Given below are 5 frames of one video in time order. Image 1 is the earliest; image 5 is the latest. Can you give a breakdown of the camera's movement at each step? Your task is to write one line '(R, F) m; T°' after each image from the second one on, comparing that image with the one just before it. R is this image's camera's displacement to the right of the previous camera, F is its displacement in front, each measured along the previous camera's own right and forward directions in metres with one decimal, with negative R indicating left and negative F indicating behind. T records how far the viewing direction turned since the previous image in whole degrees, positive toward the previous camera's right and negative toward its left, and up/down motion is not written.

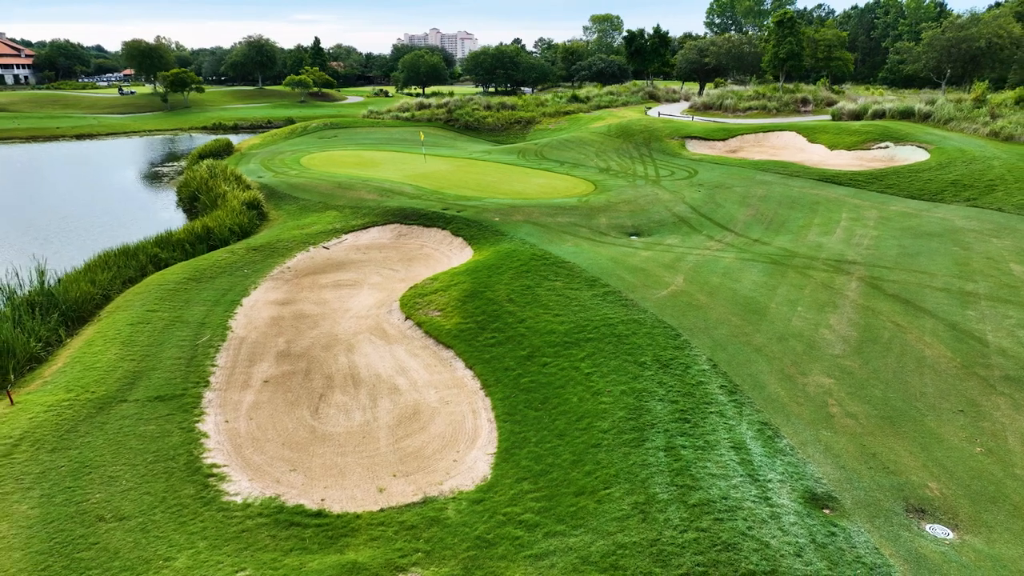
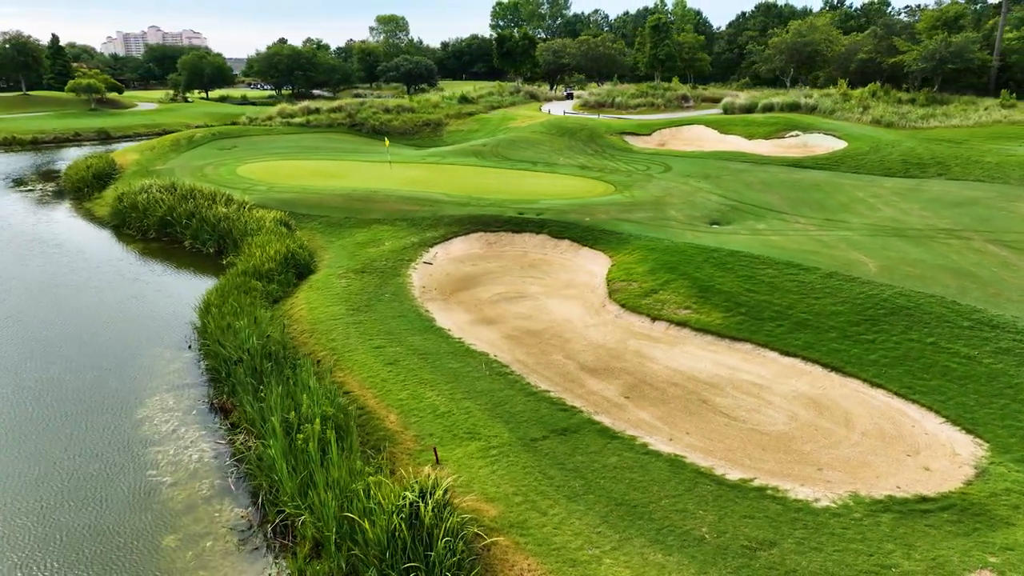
(-7.6, +1.3) m; +18°
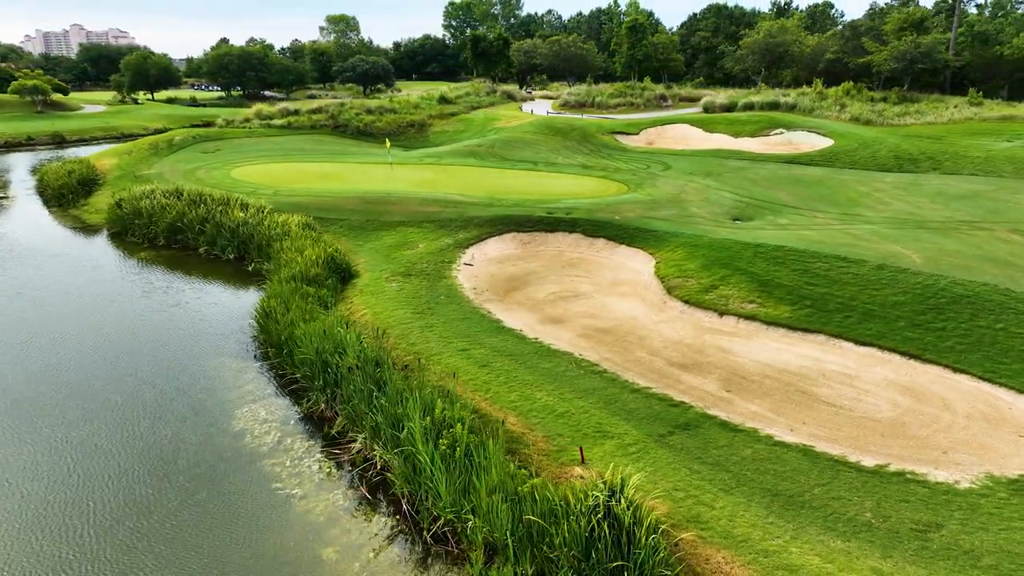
(-2.1, +0.1) m; +4°
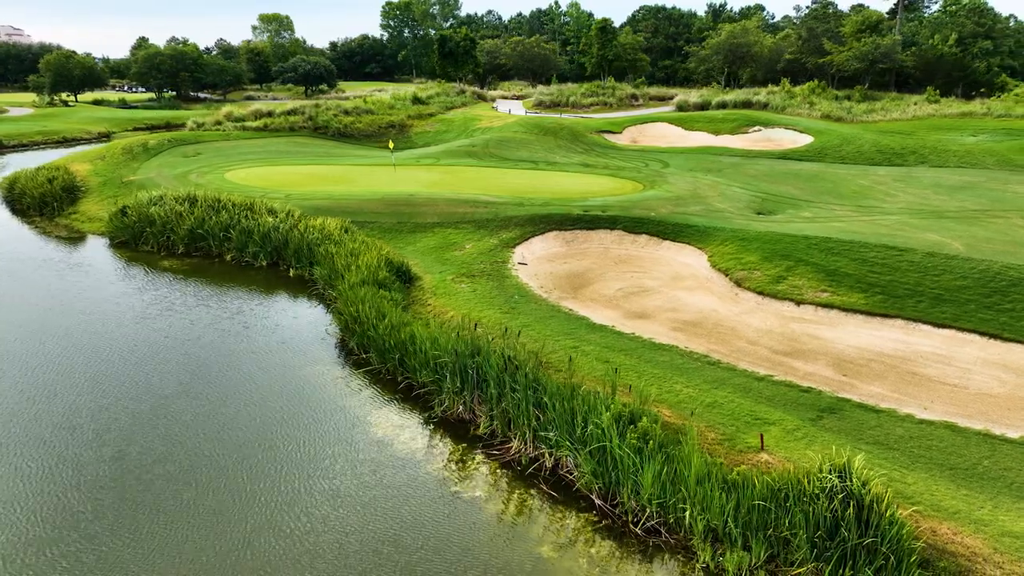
(-2.7, +0.1) m; +6°
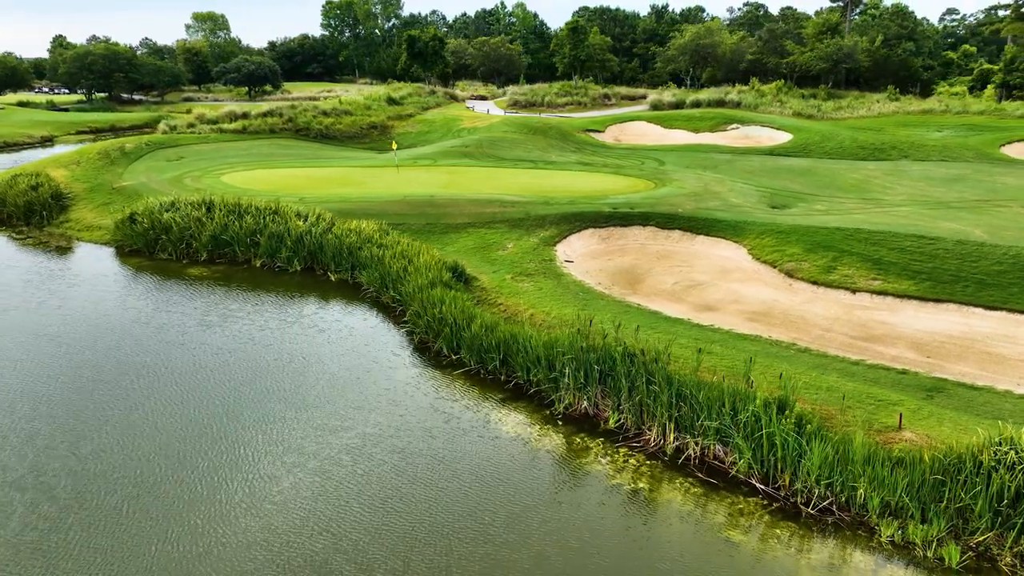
(-2.5, 0.0) m; +5°
